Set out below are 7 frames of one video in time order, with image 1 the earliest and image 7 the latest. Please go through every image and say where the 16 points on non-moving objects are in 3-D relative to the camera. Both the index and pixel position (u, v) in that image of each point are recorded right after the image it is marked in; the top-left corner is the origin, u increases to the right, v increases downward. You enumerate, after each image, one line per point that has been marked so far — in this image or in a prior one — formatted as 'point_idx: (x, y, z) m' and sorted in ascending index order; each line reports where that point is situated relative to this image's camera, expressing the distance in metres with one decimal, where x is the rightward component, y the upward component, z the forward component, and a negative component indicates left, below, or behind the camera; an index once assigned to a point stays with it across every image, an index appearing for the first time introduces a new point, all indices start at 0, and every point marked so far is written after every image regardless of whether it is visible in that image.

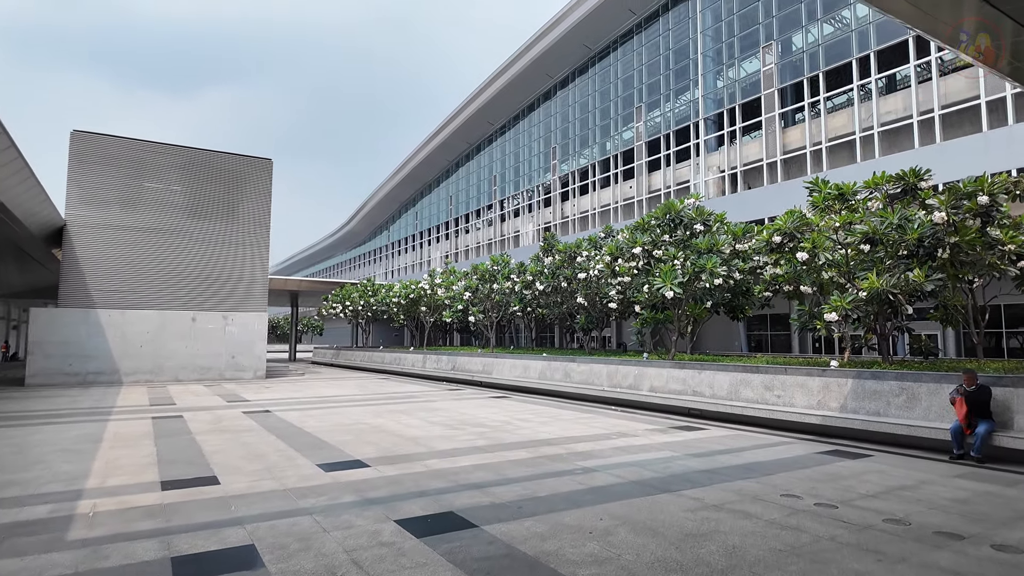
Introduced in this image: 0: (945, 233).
0: (+8.1, +1.1, +11.3) m
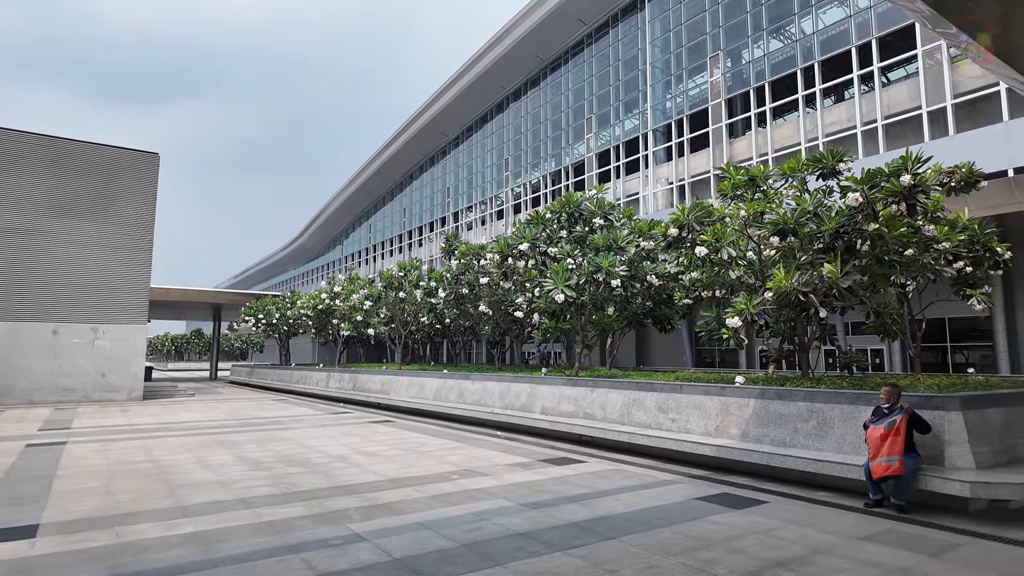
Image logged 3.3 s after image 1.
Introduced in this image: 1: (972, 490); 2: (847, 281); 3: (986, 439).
0: (+5.5, +1.1, +9.4) m
1: (+4.5, -1.9, +5.8) m
2: (+5.1, +0.1, +9.2) m
3: (+5.2, -1.7, +6.6) m
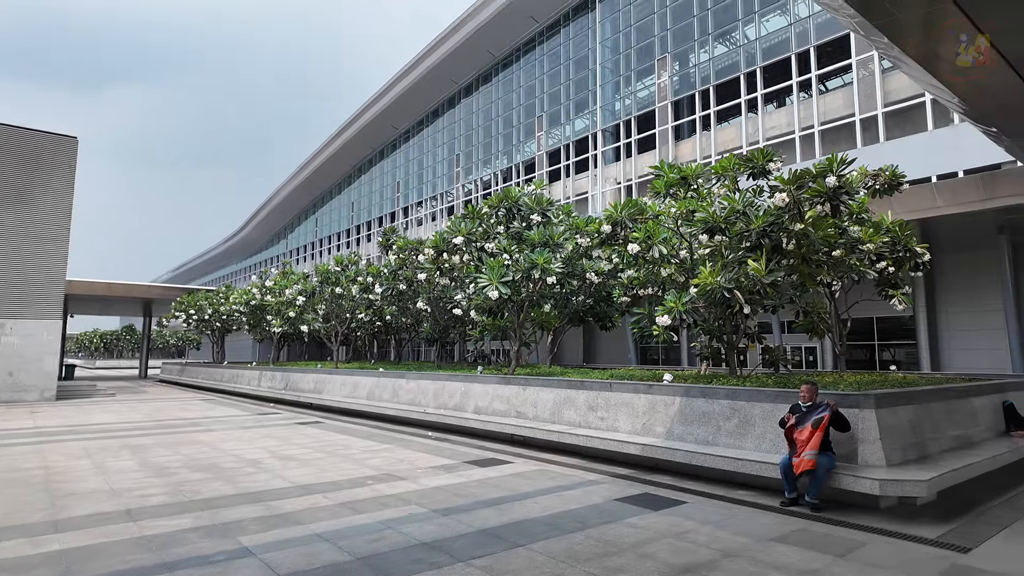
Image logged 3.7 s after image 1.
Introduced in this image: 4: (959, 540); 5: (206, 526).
0: (+4.4, +1.1, +9.5) m
1: (+3.6, -1.9, +5.8) m
2: (+4.0, +0.1, +9.3) m
3: (+4.3, -1.7, +6.7) m
4: (+3.9, -2.2, +5.2) m
5: (-2.9, -2.3, +5.7) m
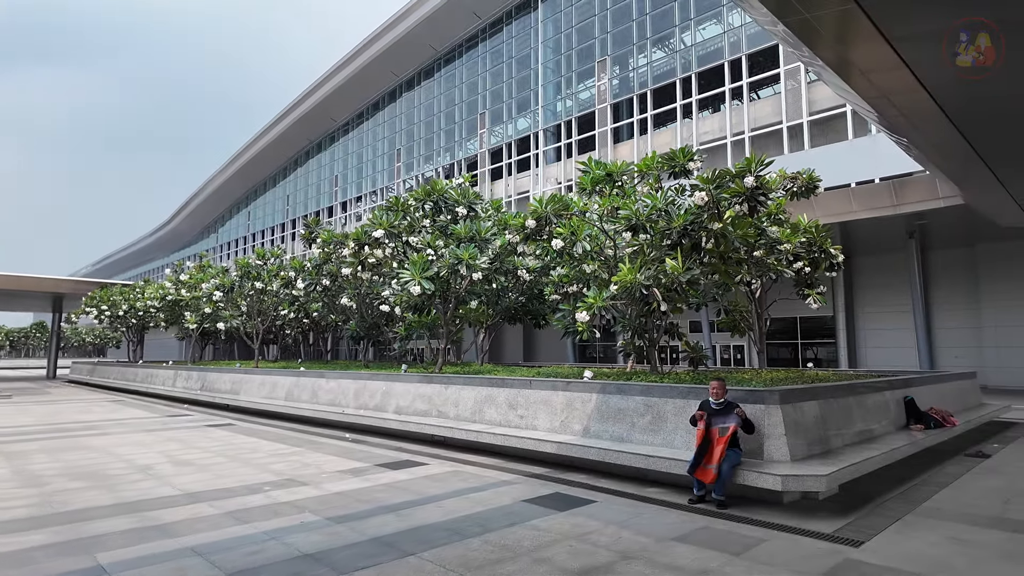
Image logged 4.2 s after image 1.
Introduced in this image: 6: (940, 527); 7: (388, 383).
0: (+3.1, +1.1, +9.6) m
1: (+2.6, -1.9, +5.8) m
2: (+2.7, +0.2, +9.3) m
3: (+3.3, -1.6, +6.8) m
4: (+3.0, -2.2, +5.3) m
5: (-3.8, -2.2, +5.1) m
6: (+3.9, -2.2, +5.5) m
7: (-2.5, -1.9, +11.8) m
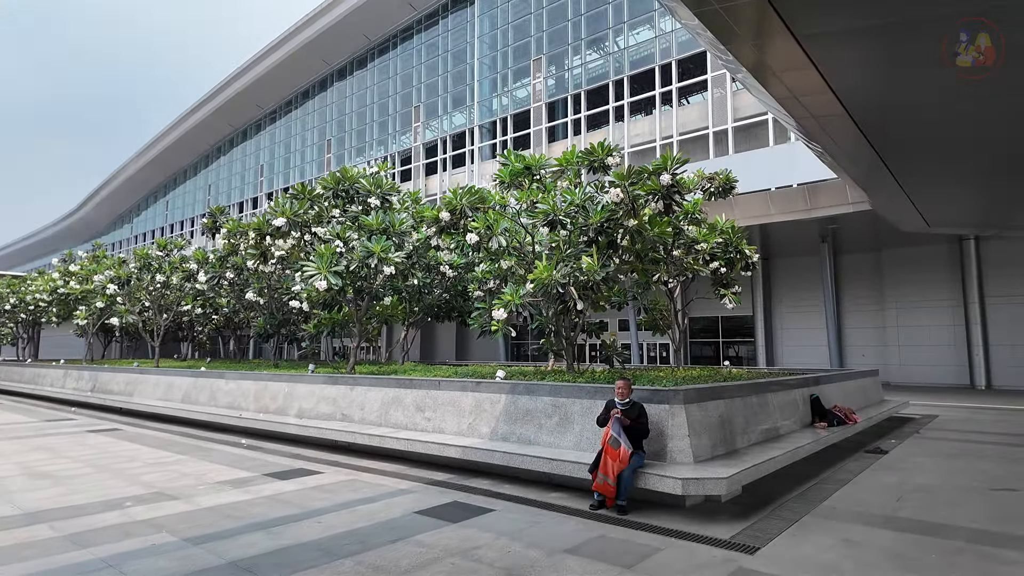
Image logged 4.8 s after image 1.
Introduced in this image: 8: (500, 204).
0: (+1.7, +1.2, +9.4) m
1: (+1.6, -1.9, +5.6) m
2: (+1.4, +0.2, +9.1) m
3: (+2.2, -1.6, +6.7) m
4: (+2.0, -2.1, +5.1) m
5: (-4.8, -2.1, +4.3) m
6: (+2.9, -2.2, +5.4) m
7: (-4.1, -1.8, +11.0) m
8: (-0.2, +1.5, +10.6) m
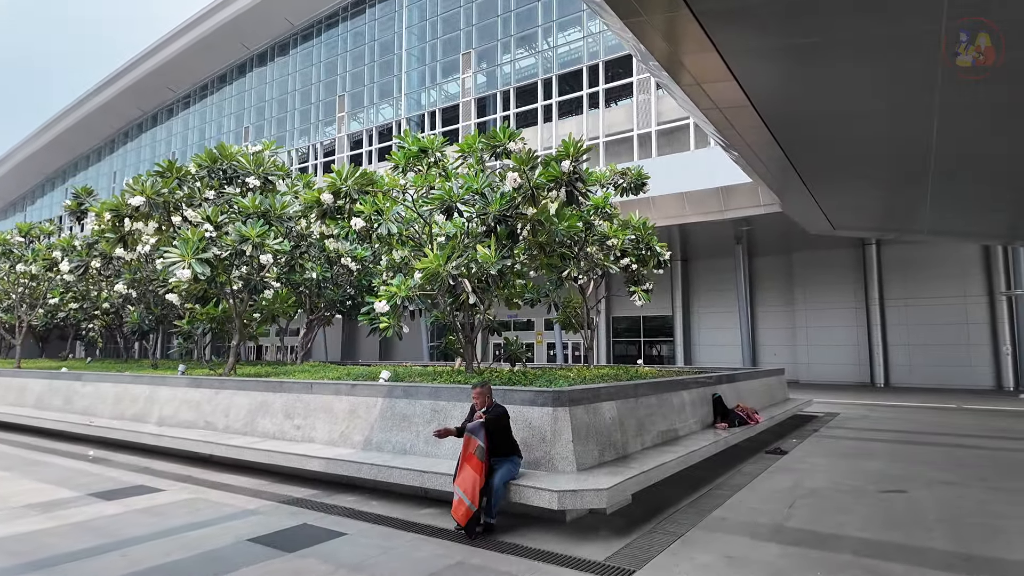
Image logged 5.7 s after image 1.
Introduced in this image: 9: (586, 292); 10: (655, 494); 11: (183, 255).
0: (+0.1, +1.3, +8.8) m
1: (+0.4, -1.8, +5.0) m
2: (-0.2, +0.3, +8.5) m
3: (+0.8, -1.5, +6.1) m
4: (+0.9, -2.1, +4.5) m
5: (-5.8, -1.9, +3.0) m
6: (+1.7, -2.1, +4.9) m
7: (-5.8, -1.6, +9.7) m
8: (-1.9, +1.6, +9.8) m
9: (+1.7, -0.1, +13.8) m
10: (+1.6, -2.3, +6.6) m
11: (-5.2, +0.5, +9.5) m
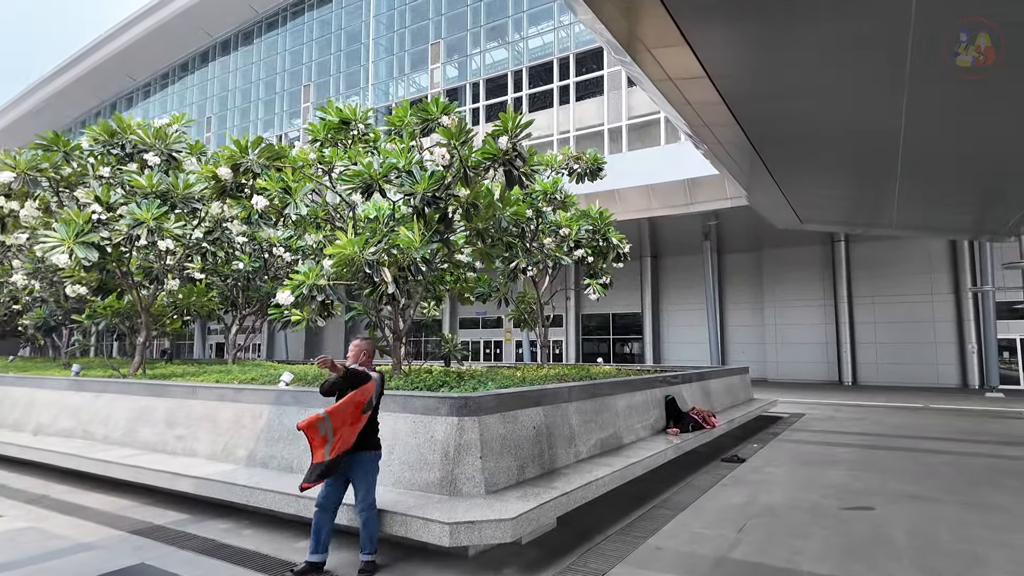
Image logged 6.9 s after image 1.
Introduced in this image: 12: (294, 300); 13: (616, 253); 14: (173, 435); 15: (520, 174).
0: (-0.8, +1.4, +7.8) m
1: (-0.4, -1.7, +4.1) m
2: (-1.1, +0.4, +7.5) m
3: (0.0, -1.4, +5.2) m
4: (+0.1, -2.0, +3.6) m
5: (-6.5, -1.8, +1.8) m
6: (+0.9, -2.0, +4.0) m
7: (-6.8, -1.5, +8.5) m
8: (-2.9, +1.8, +8.7) m
9: (+0.6, +0.1, +12.9) m
10: (+0.7, -2.1, +5.7) m
11: (-6.1, +0.7, +8.3) m
12: (-2.7, -0.2, +8.0) m
13: (+2.2, +0.8, +12.9) m
14: (-3.7, -1.6, +6.7) m
15: (+0.1, +1.6, +8.6) m
